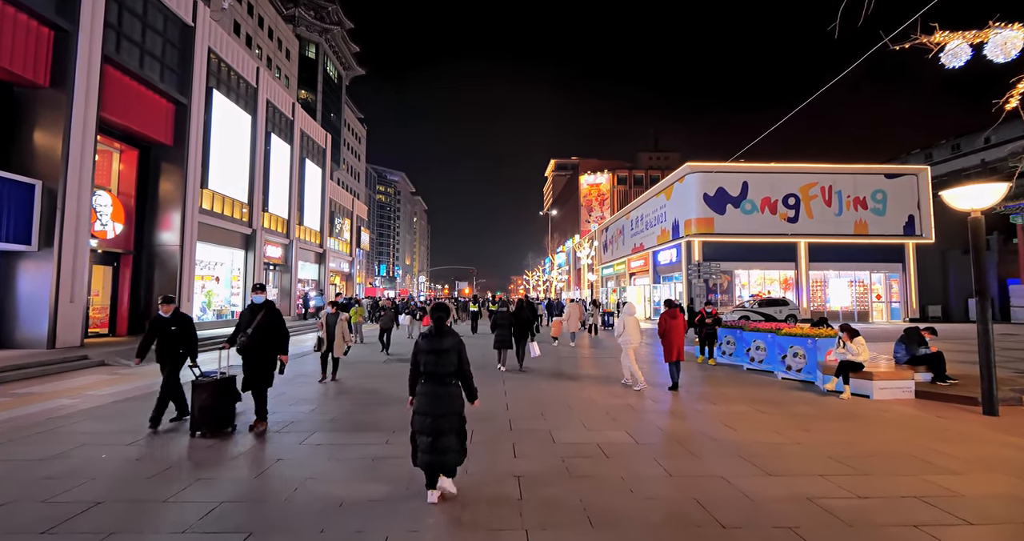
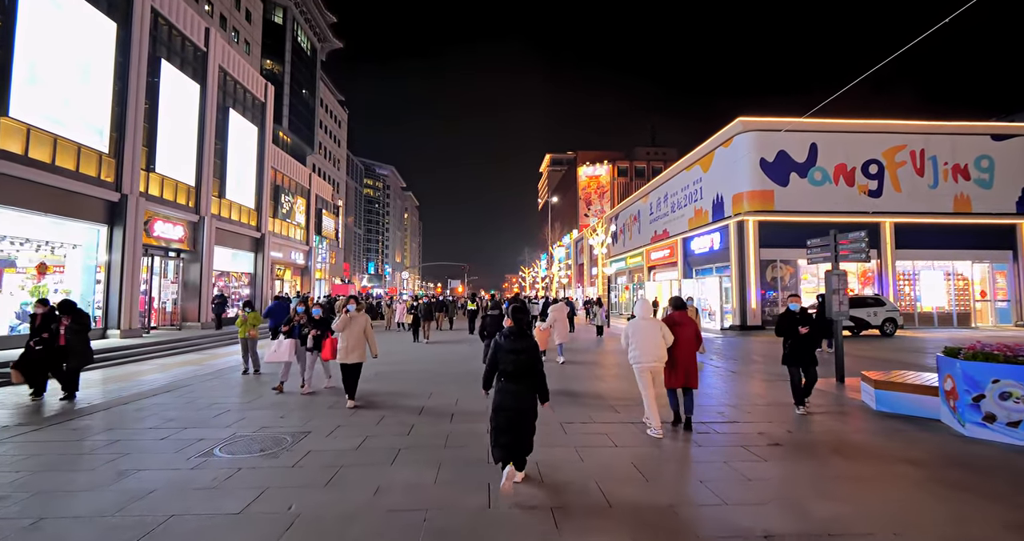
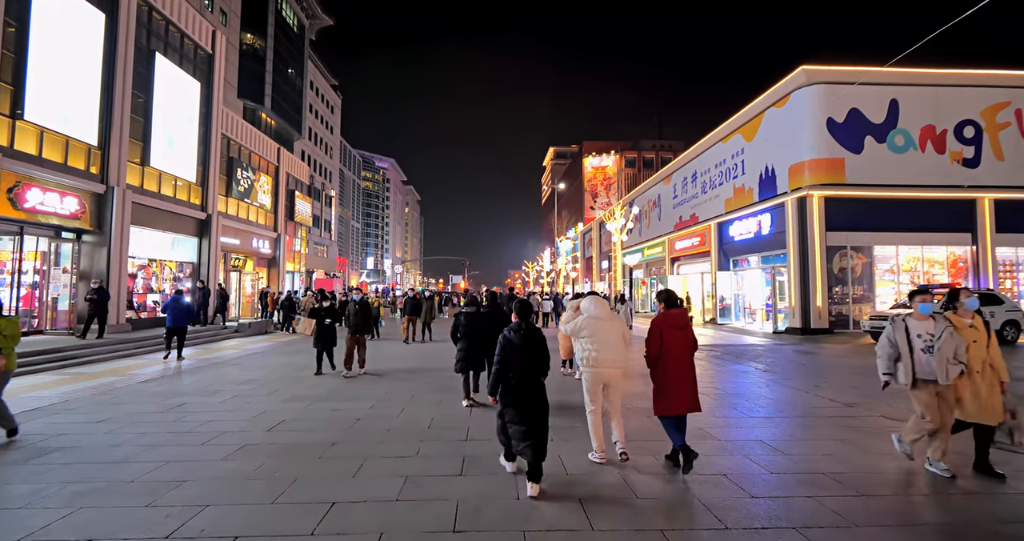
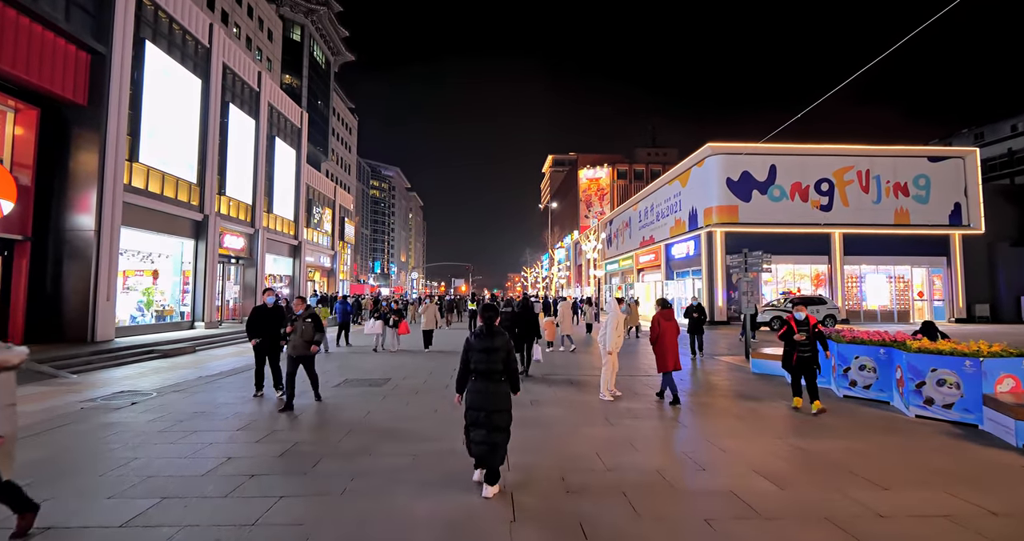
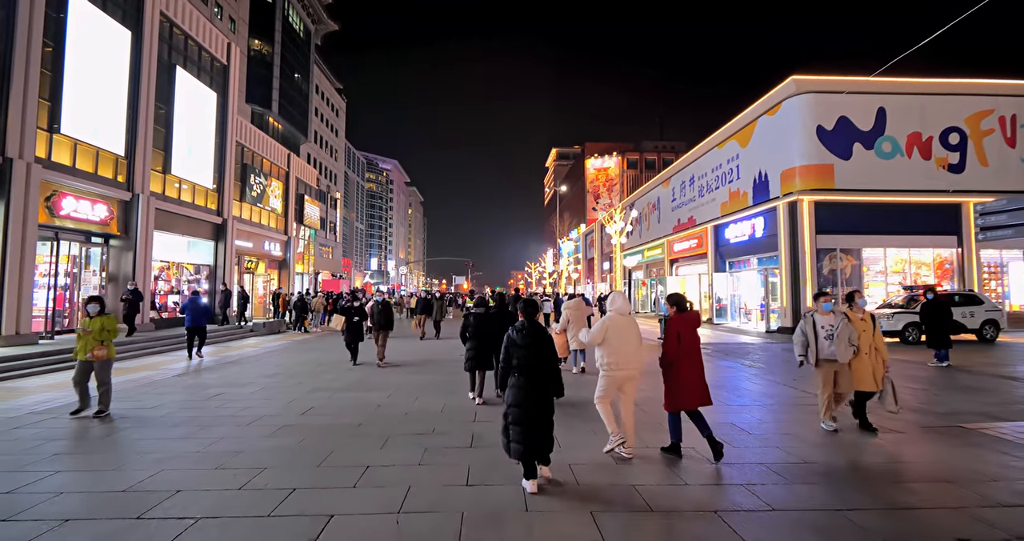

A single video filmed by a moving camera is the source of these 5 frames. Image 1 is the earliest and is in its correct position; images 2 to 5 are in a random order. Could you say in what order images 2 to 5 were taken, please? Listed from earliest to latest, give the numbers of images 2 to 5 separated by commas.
4, 2, 5, 3
